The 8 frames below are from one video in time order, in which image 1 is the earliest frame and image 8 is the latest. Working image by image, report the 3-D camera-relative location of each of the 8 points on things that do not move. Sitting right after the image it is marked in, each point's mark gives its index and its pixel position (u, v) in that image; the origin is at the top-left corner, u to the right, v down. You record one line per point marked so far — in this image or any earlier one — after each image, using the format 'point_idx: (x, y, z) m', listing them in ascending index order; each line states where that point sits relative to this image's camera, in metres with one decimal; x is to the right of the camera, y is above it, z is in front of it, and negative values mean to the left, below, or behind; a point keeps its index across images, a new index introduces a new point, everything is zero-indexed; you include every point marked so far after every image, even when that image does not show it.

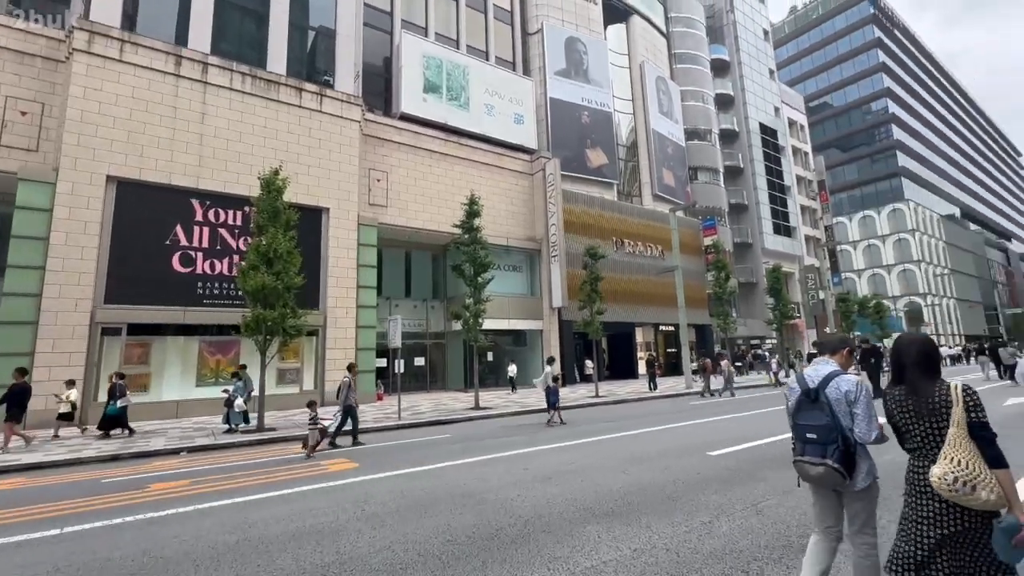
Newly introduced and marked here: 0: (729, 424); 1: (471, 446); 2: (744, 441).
0: (+6.5, -3.9, +13.6) m
1: (-0.9, -4.0, +11.9) m
2: (+5.1, -3.3, +10.2) m
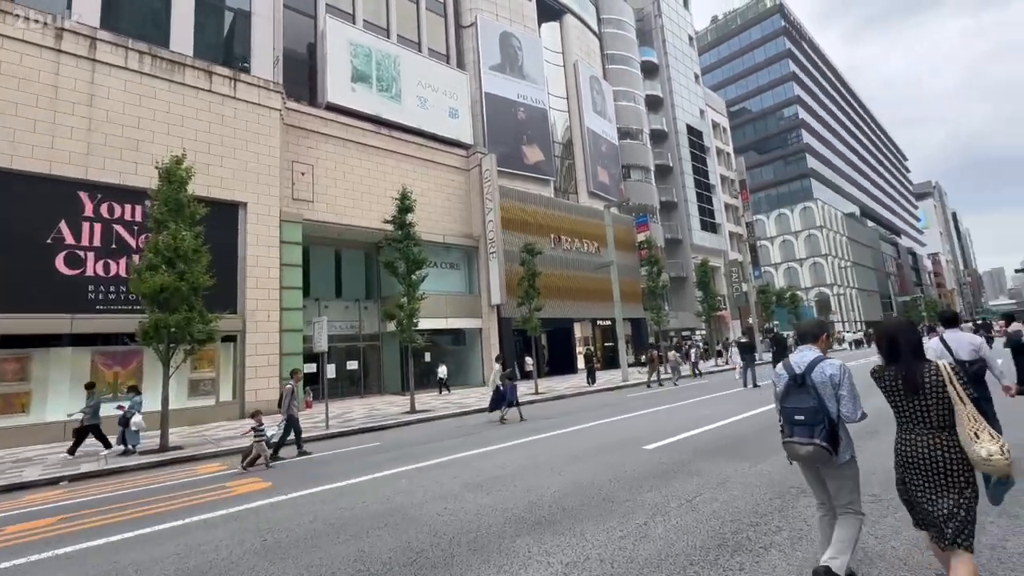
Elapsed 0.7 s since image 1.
0: (+4.6, -3.7, +13.8) m
1: (-2.5, -3.9, +11.2) m
2: (+3.7, -3.2, +10.3) m
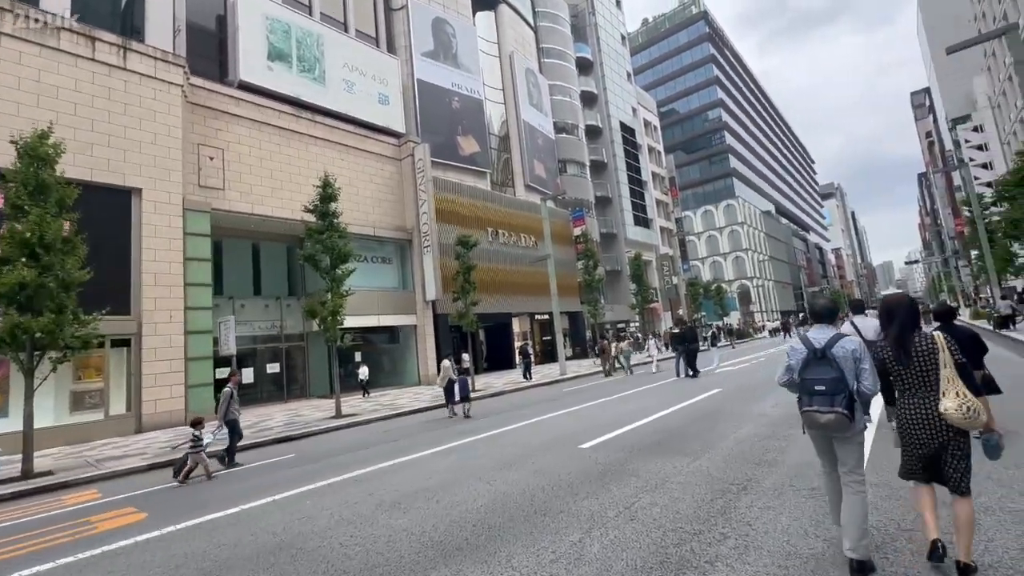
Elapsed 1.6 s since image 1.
0: (+2.7, -3.5, +13.5) m
1: (-4.0, -3.8, +10.0) m
2: (+2.2, -3.0, +9.9) m
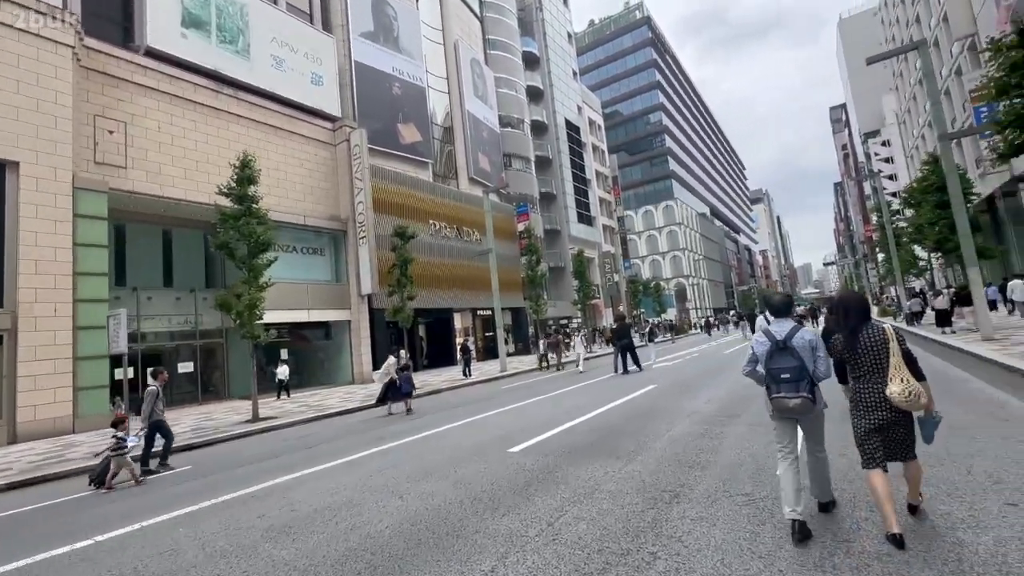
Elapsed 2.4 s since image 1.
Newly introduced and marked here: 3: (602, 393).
0: (+0.8, -3.3, +13.1) m
1: (-5.4, -3.6, +8.8) m
2: (+0.8, -2.8, +9.4) m
3: (+2.8, -3.2, +14.5) m
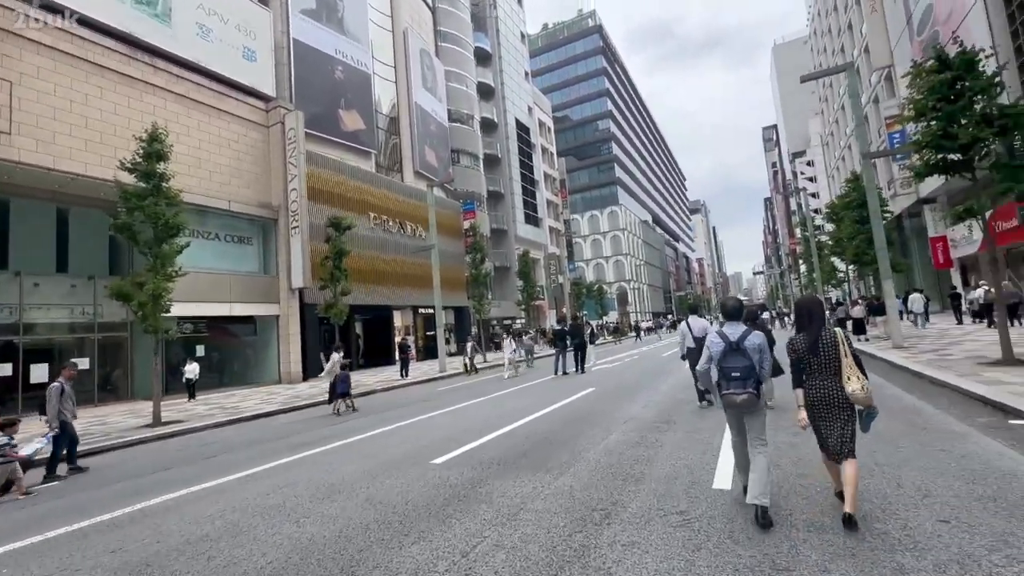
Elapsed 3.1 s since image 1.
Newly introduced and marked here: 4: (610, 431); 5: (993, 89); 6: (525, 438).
0: (-1.0, -3.3, +12.4) m
1: (-6.7, -3.3, +7.5) m
2: (-0.6, -2.8, +8.8) m
3: (+0.9, -3.2, +14.1) m
4: (+1.7, -2.5, +8.2) m
5: (+11.6, +4.8, +11.3) m
6: (+0.2, -2.6, +8.2) m
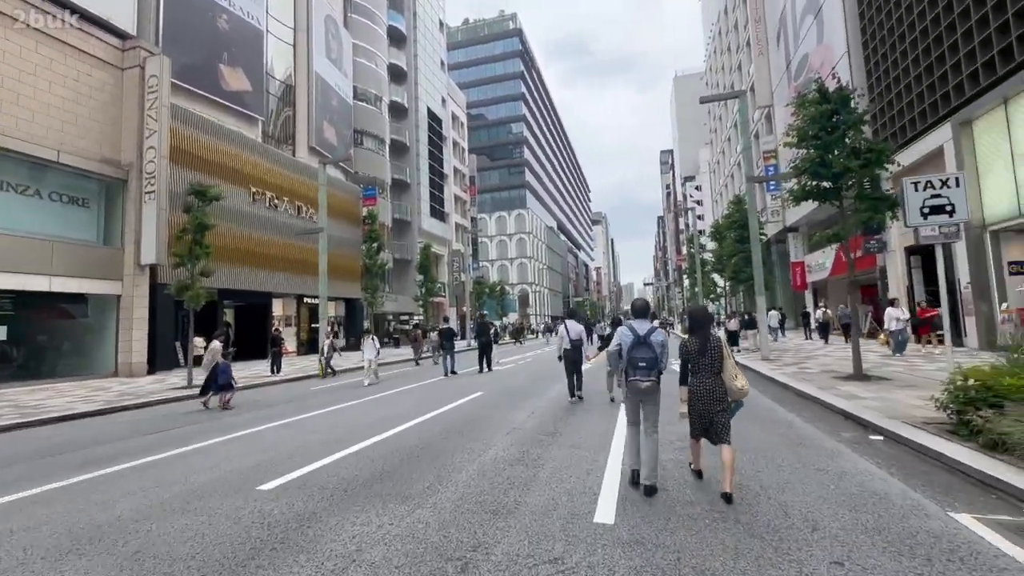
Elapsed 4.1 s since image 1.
0: (-3.9, -3.0, +10.8) m
1: (-8.5, -2.7, +4.9) m
2: (-2.7, -2.5, +7.4) m
3: (-2.4, -3.0, +12.8) m
4: (-0.3, -2.4, +7.2) m
5: (+9.2, +4.3, +12.3) m
6: (-1.8, -2.4, +6.9) m
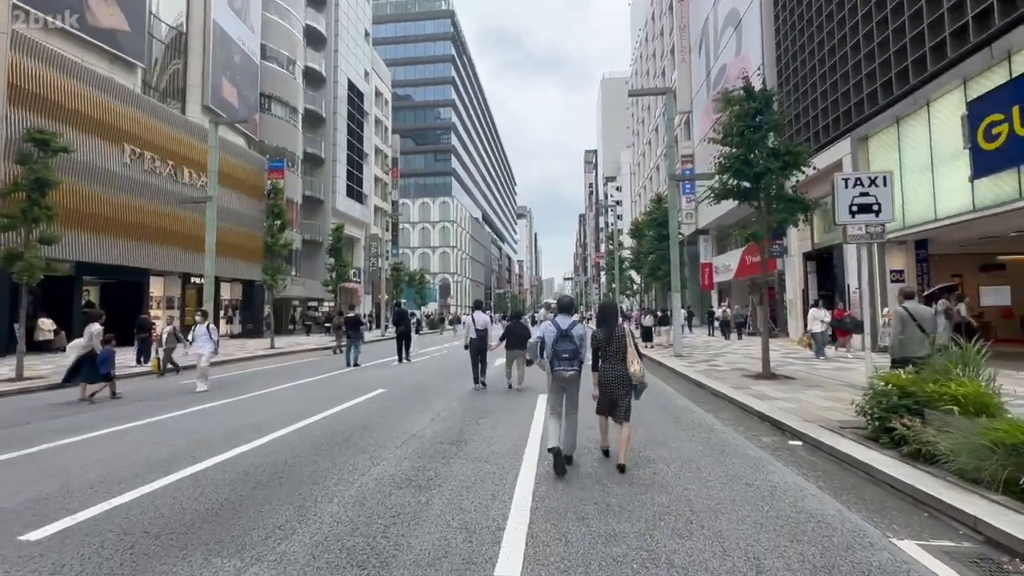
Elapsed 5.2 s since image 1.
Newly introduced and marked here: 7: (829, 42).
0: (-5.8, -2.5, +8.9) m
1: (-9.3, -2.2, +2.3) m
2: (-4.1, -2.2, +5.7) m
3: (-4.7, -2.6, +11.1) m
4: (-1.7, -2.2, +5.9) m
5: (+7.1, +4.2, +12.4) m
6: (-3.1, -2.1, +5.4) m
7: (+12.9, +10.0, +19.1) m
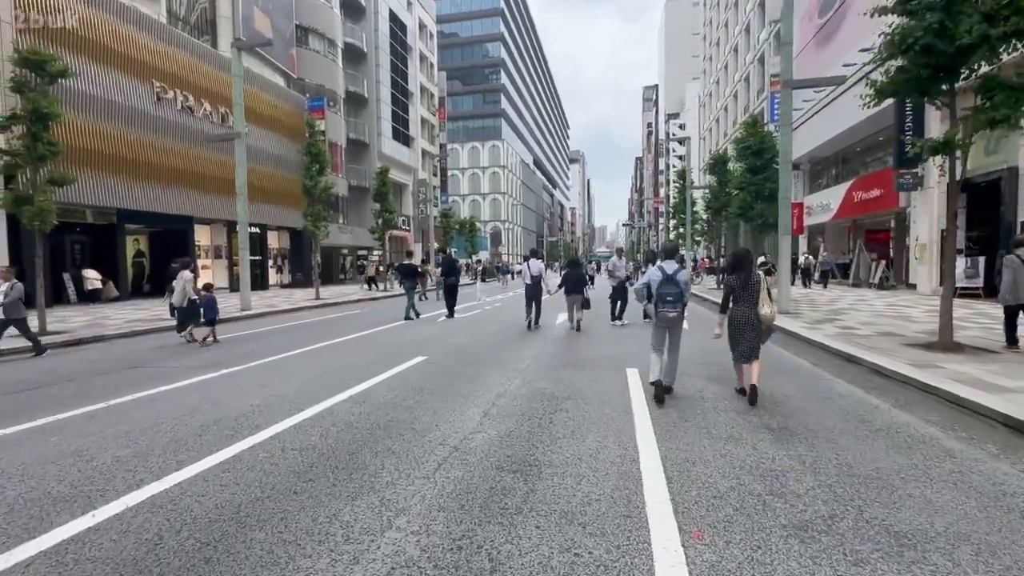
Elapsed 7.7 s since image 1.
0: (-4.6, -1.6, +6.9) m
1: (-8.9, -2.0, +0.6) m
2: (-3.3, -1.7, +3.4) m
3: (-3.3, -1.5, +8.9) m
4: (-0.9, -1.6, +3.4) m
5: (+8.5, +5.4, +8.2) m
6: (-2.3, -1.6, +3.0) m
7: (+14.9, +11.9, +13.5) m
